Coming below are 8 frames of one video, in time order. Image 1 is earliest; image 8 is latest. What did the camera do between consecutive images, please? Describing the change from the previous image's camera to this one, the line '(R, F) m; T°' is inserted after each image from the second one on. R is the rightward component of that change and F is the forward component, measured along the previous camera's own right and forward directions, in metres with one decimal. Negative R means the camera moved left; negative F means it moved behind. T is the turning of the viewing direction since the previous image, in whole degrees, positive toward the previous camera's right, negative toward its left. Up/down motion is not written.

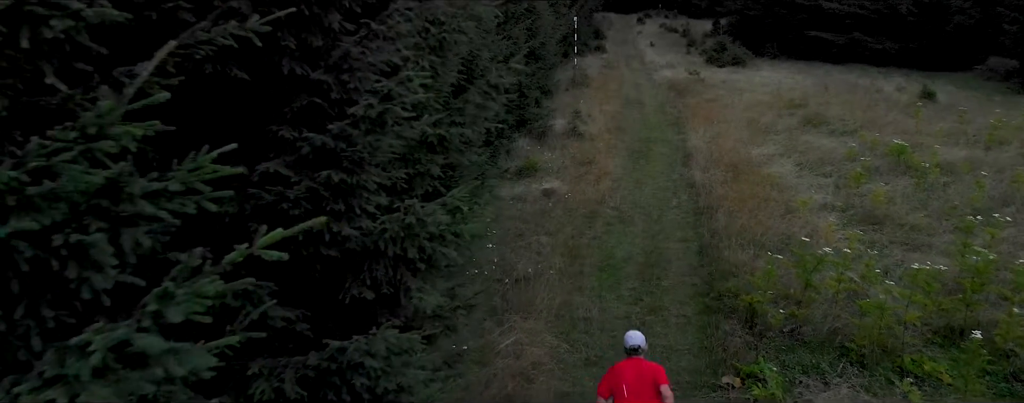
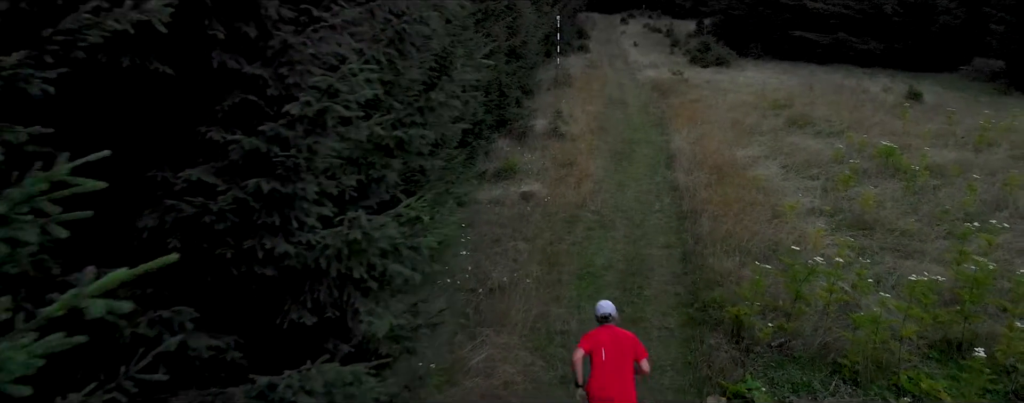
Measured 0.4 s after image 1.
(+0.1, +0.5) m; +1°
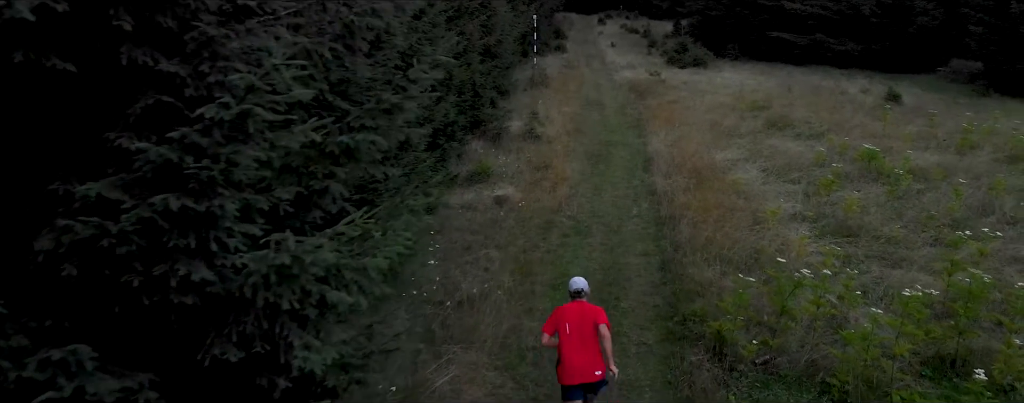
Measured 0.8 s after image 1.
(+0.1, +0.5) m; +1°
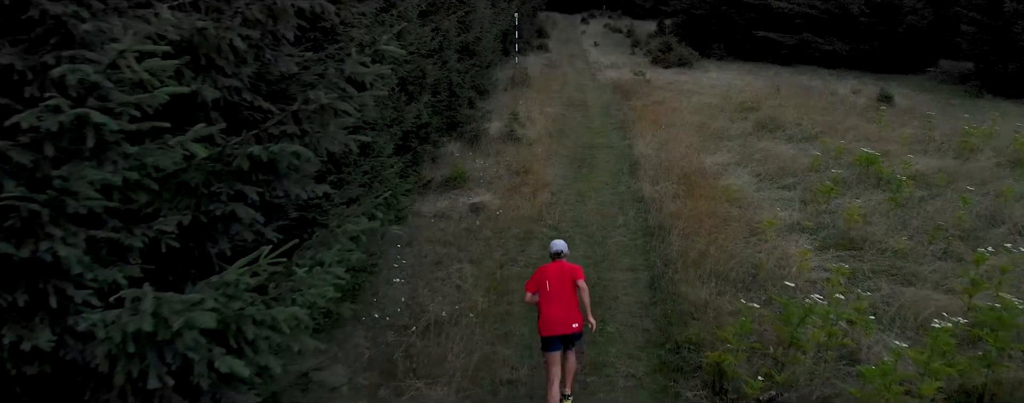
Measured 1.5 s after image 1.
(+0.1, +0.8) m; +1°
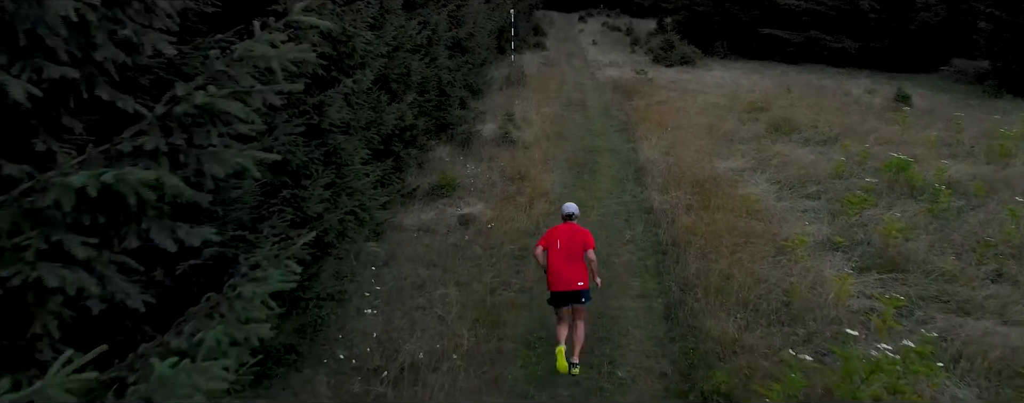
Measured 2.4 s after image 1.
(0.0, +1.2) m; 0°
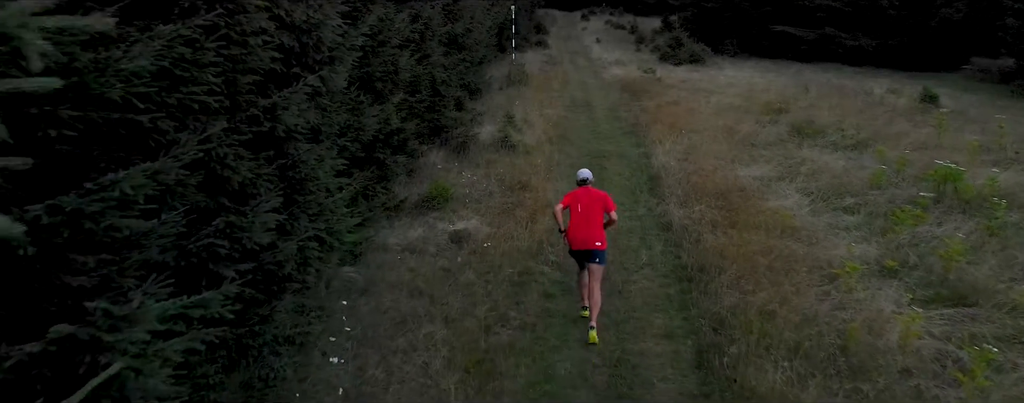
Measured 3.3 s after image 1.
(0.0, +1.2) m; 0°
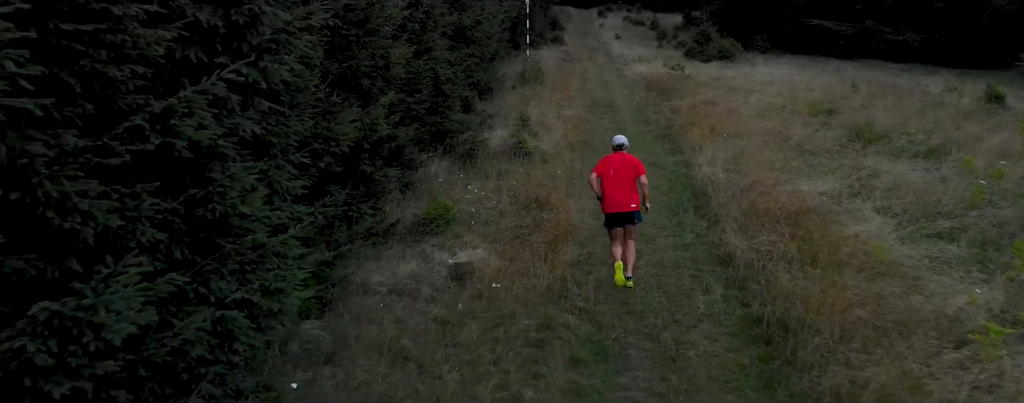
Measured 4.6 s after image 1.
(0.0, +1.8) m; -1°
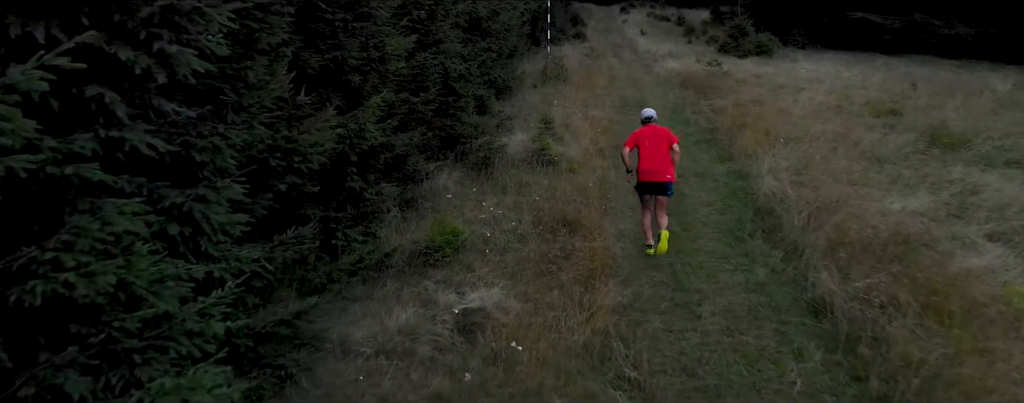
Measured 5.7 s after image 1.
(0.0, +1.5) m; -1°
